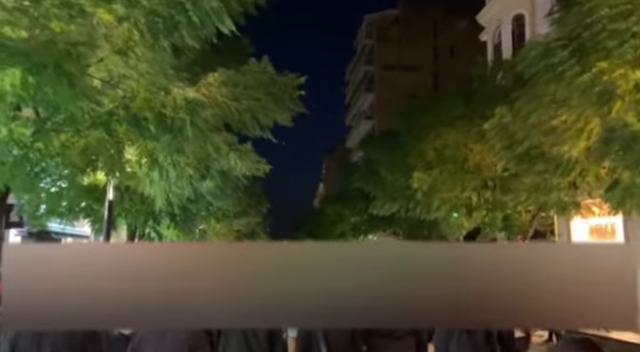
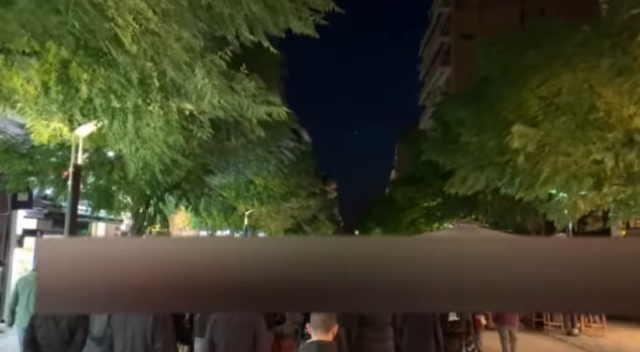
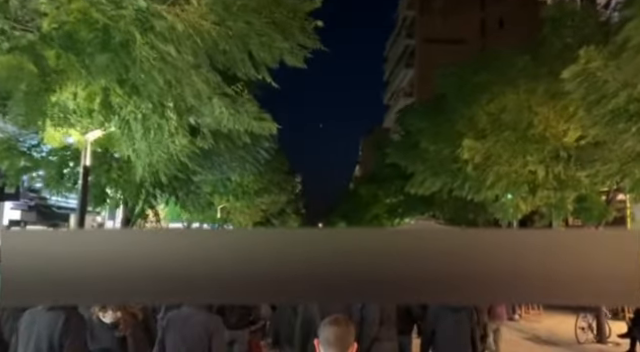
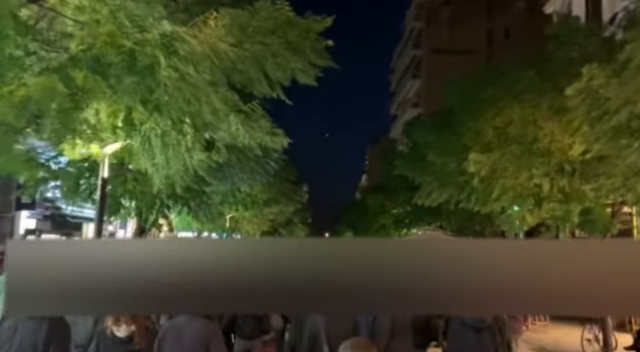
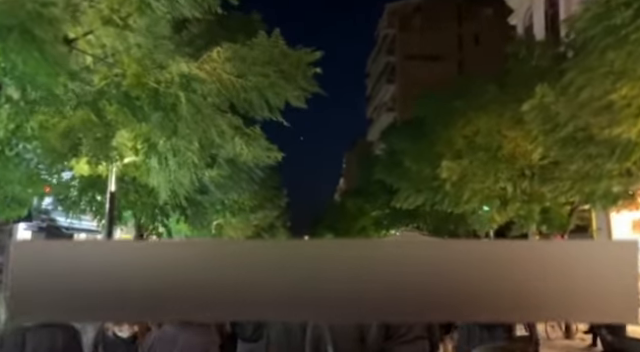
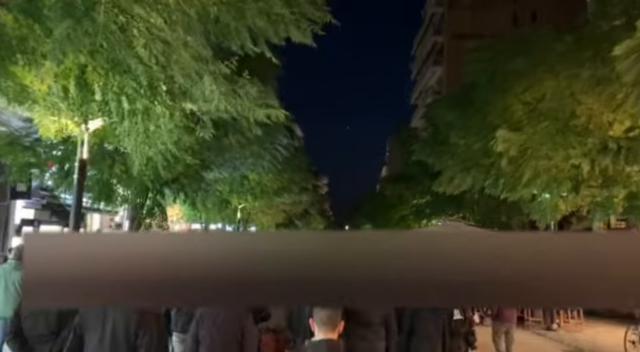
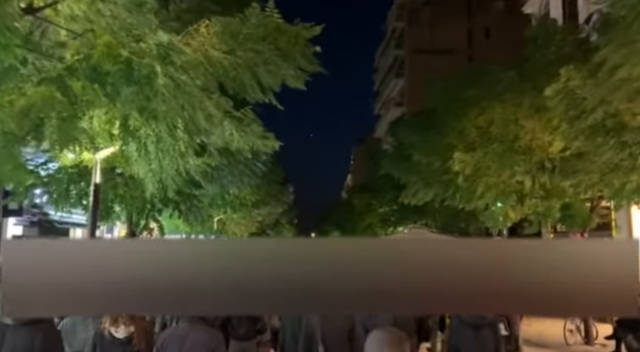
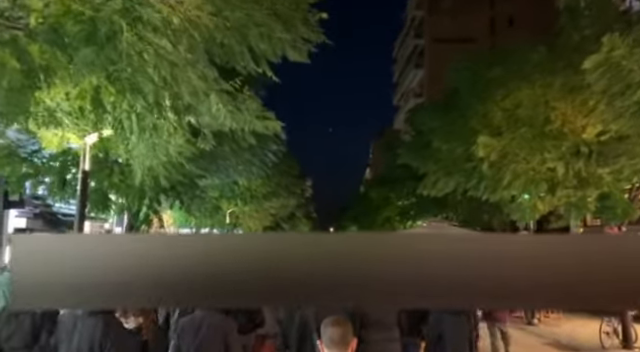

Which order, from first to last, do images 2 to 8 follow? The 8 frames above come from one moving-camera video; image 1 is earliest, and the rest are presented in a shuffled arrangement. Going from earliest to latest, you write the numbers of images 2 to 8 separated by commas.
5, 7, 4, 3, 8, 6, 2
